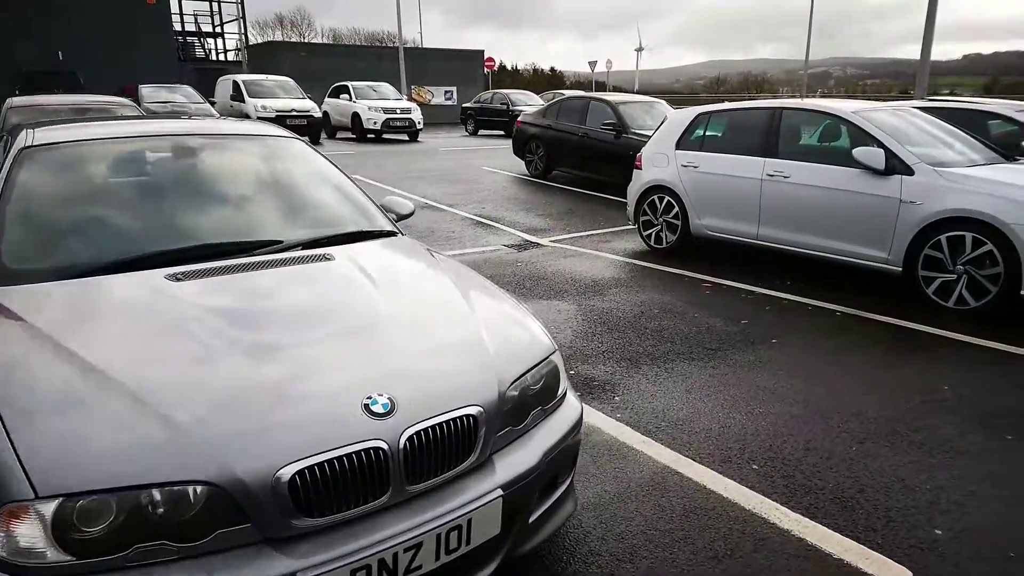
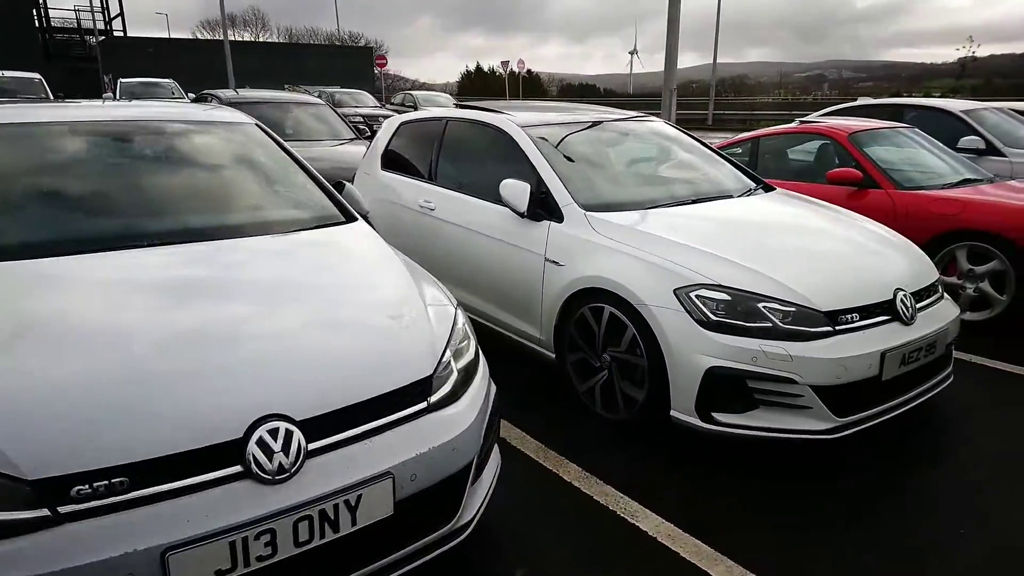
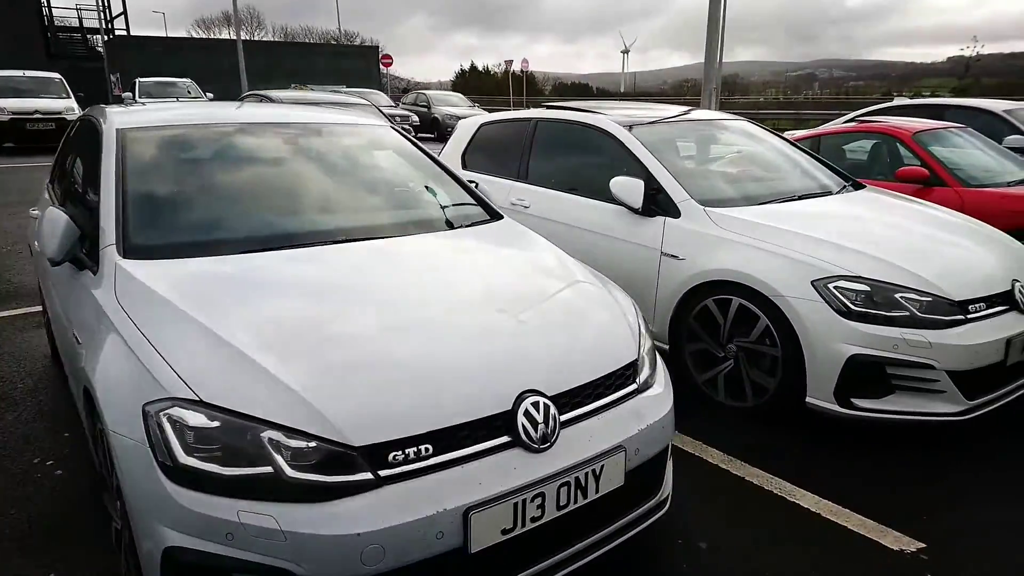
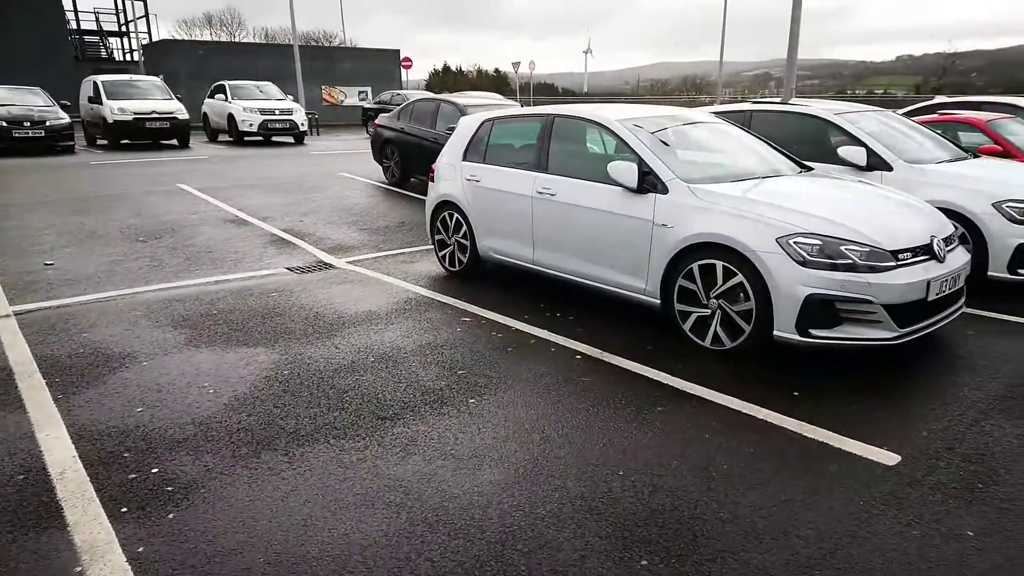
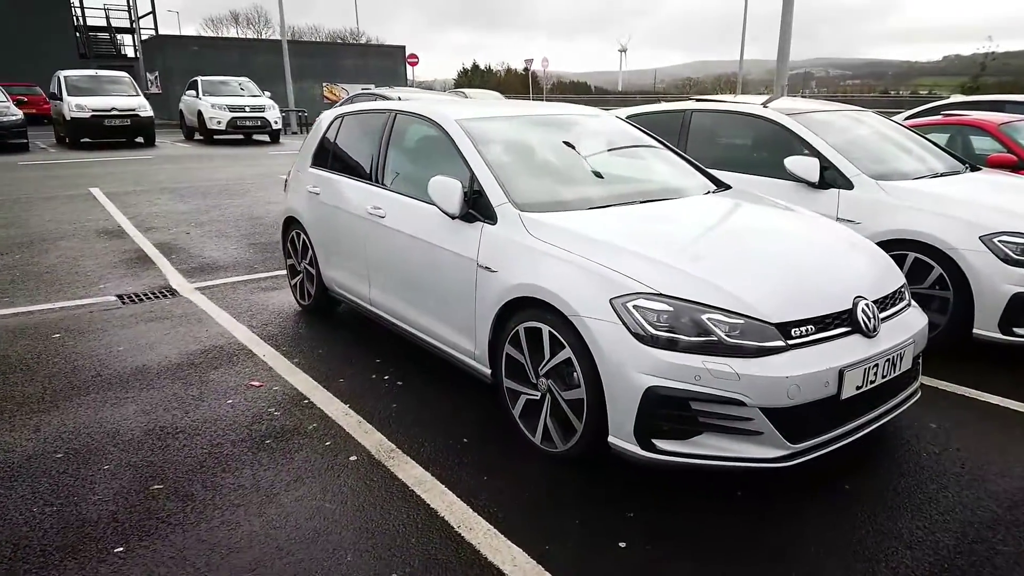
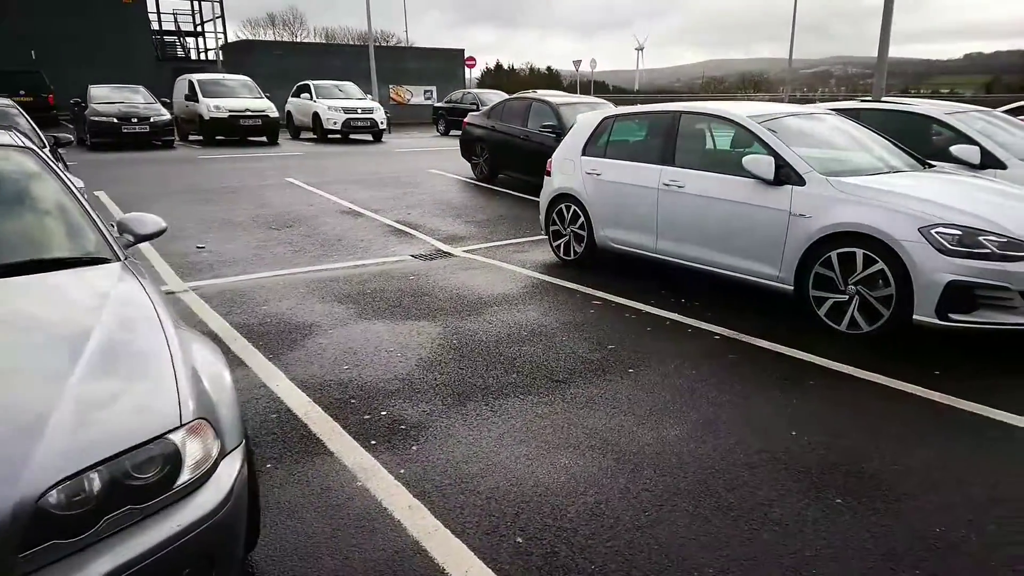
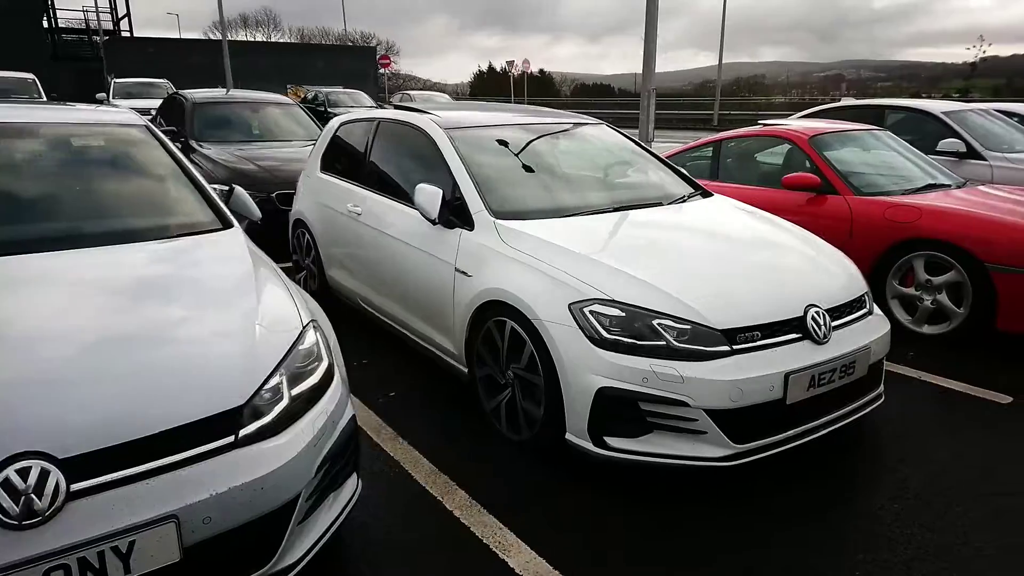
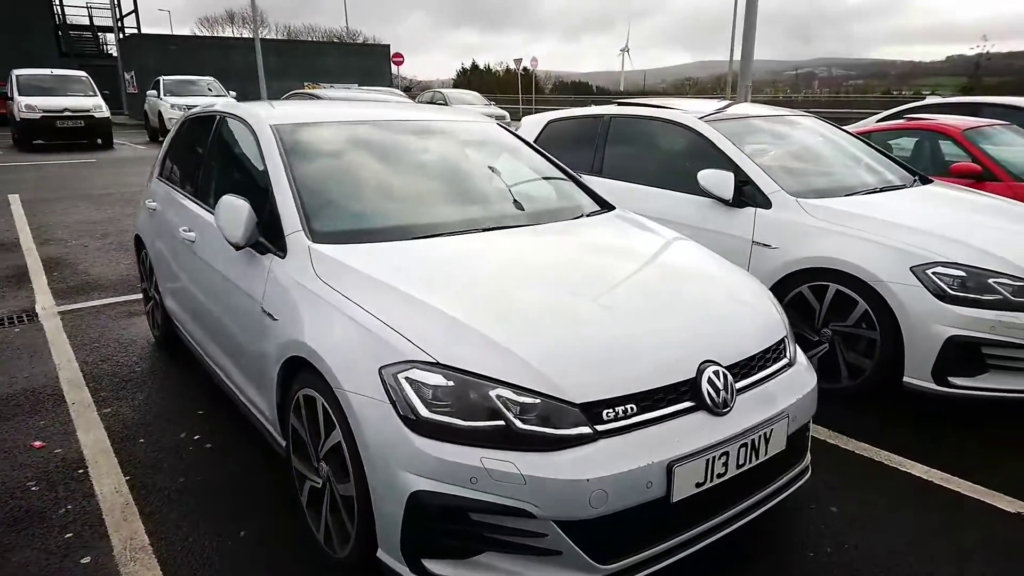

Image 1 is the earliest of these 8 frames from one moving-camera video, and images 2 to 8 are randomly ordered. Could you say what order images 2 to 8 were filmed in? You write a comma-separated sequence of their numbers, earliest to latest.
6, 4, 5, 8, 3, 2, 7
